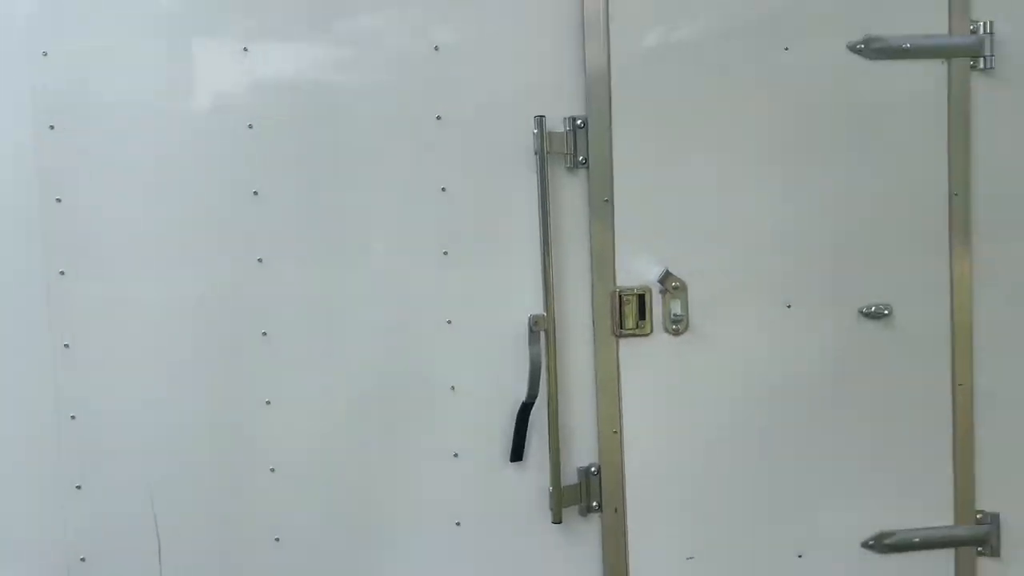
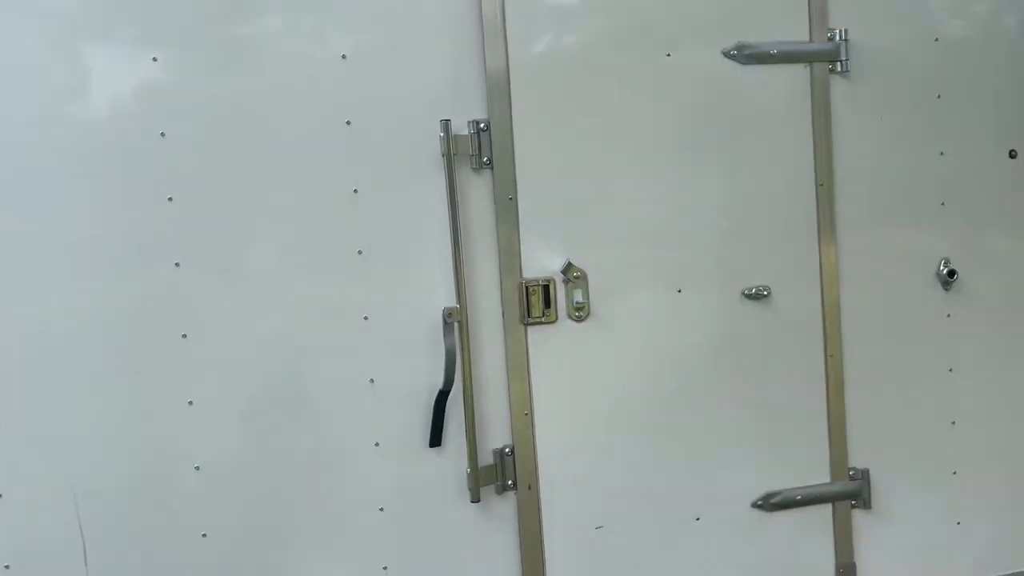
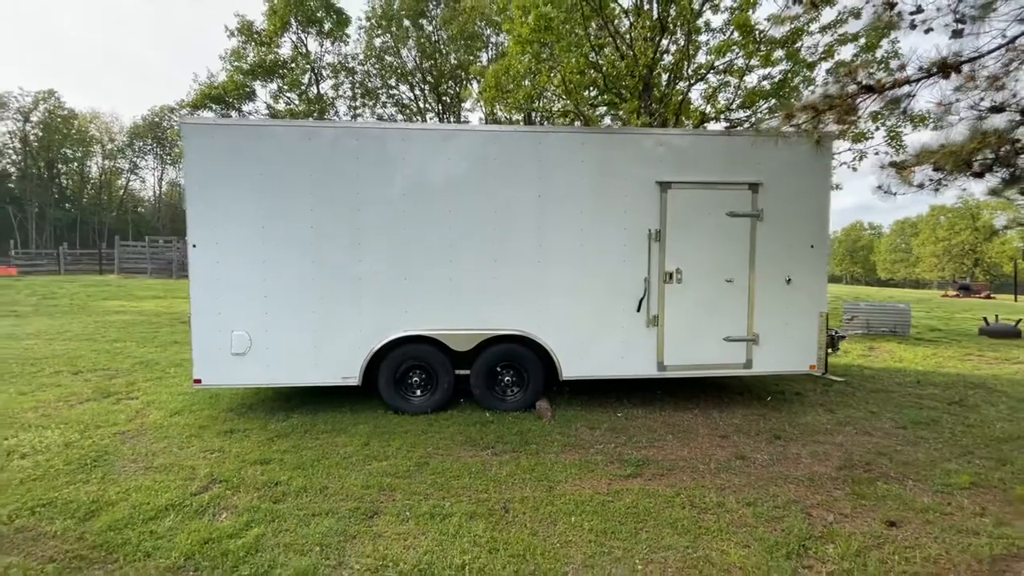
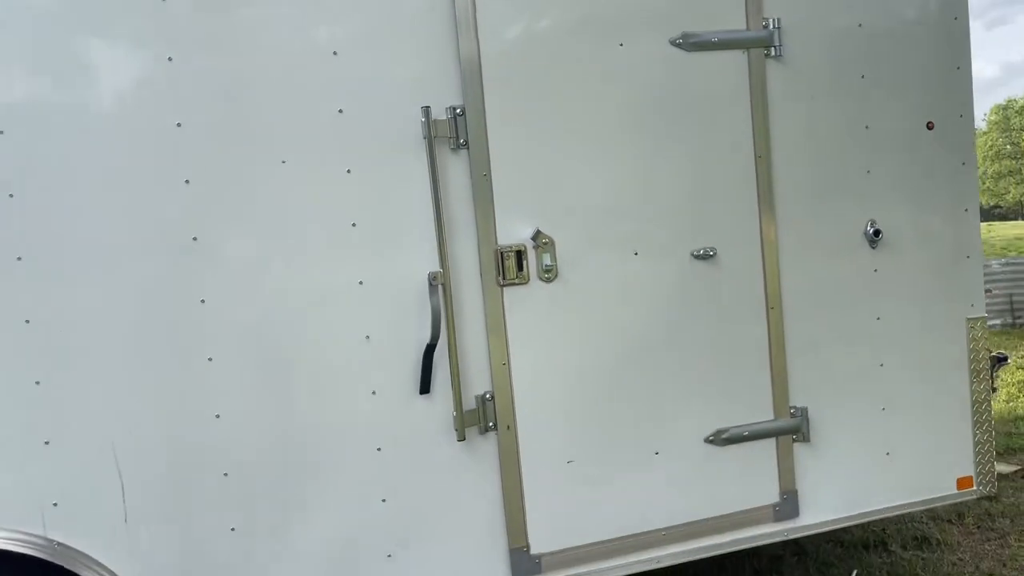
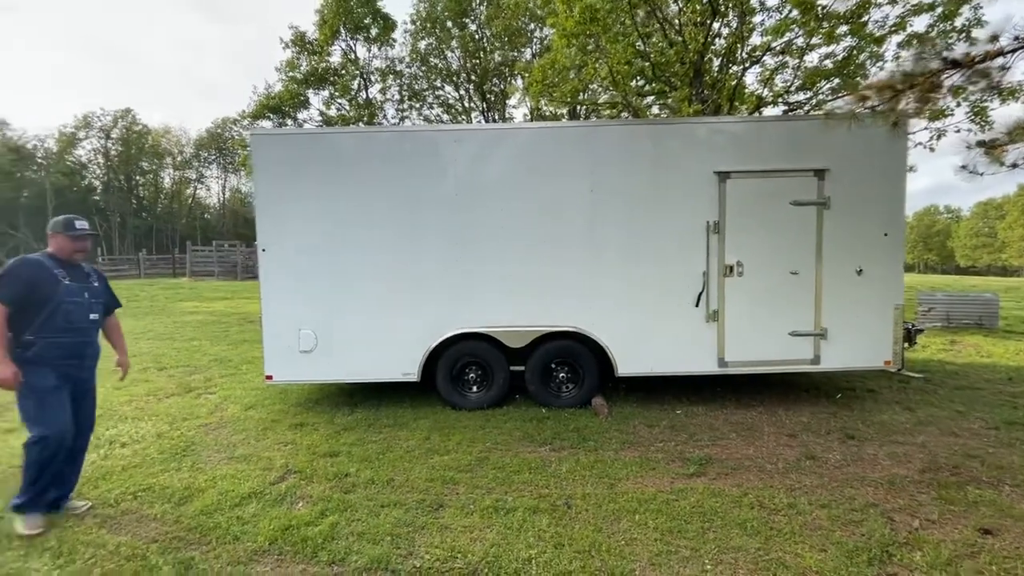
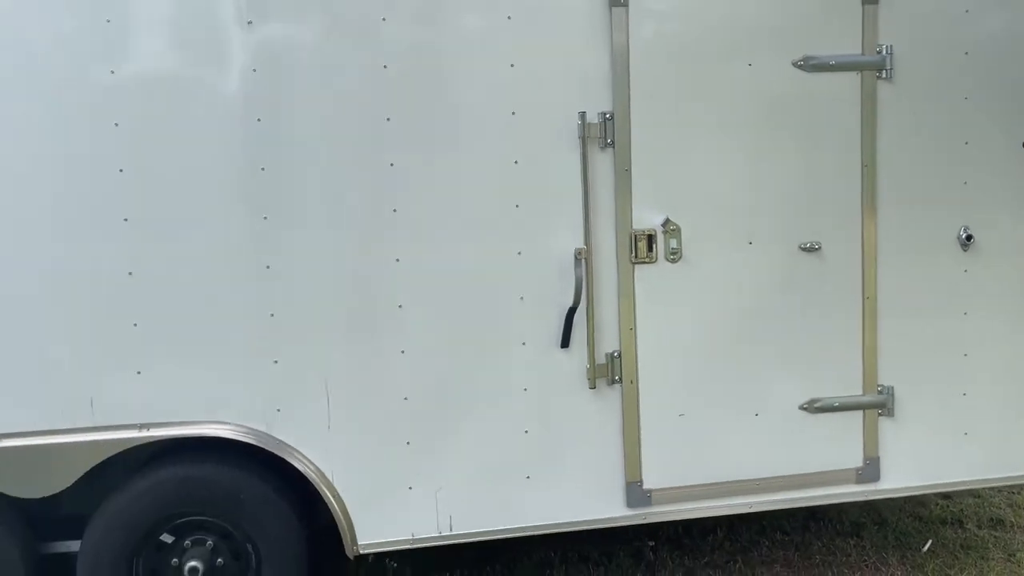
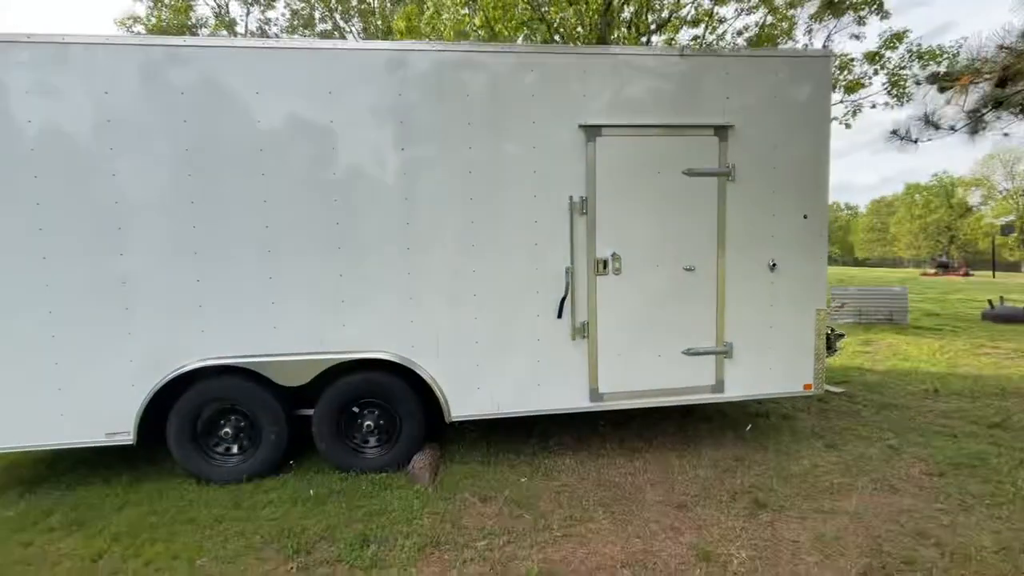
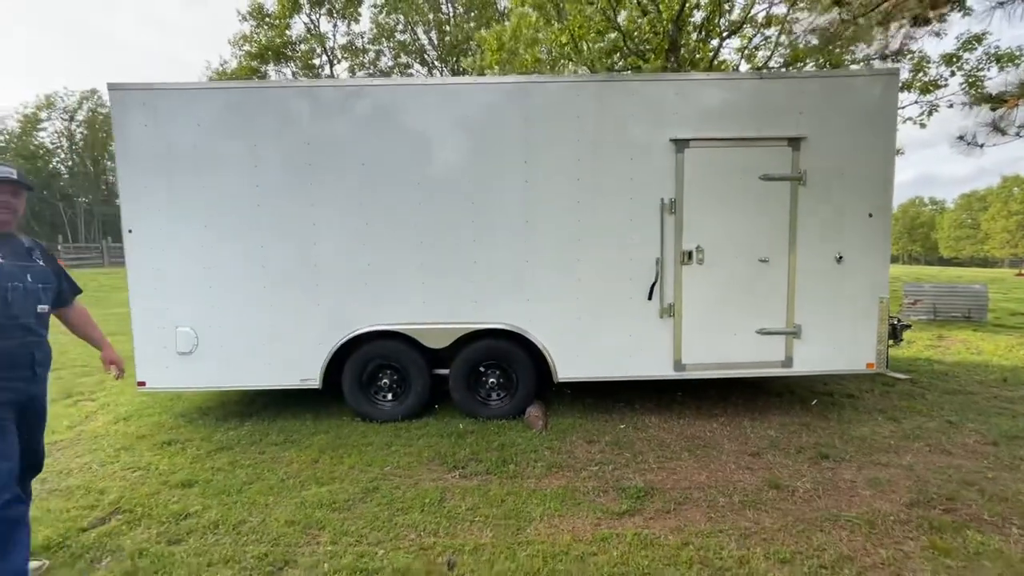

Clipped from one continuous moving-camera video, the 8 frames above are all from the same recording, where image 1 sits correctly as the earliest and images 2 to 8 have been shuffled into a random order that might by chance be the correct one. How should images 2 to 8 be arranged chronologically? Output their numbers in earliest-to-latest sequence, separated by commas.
2, 4, 6, 7, 8, 3, 5
